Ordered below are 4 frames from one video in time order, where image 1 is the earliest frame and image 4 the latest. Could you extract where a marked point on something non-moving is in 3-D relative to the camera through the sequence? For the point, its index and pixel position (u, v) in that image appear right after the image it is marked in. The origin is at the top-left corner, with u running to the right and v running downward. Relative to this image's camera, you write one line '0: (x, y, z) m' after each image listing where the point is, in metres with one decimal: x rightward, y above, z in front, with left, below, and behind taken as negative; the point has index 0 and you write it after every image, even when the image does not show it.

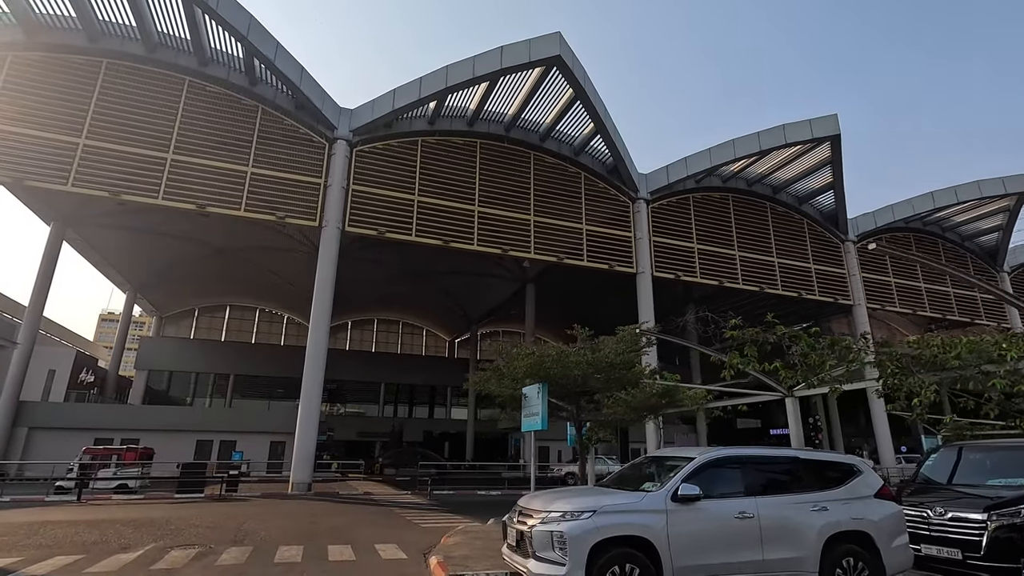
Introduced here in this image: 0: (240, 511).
0: (-7.4, -6.1, +14.7) m
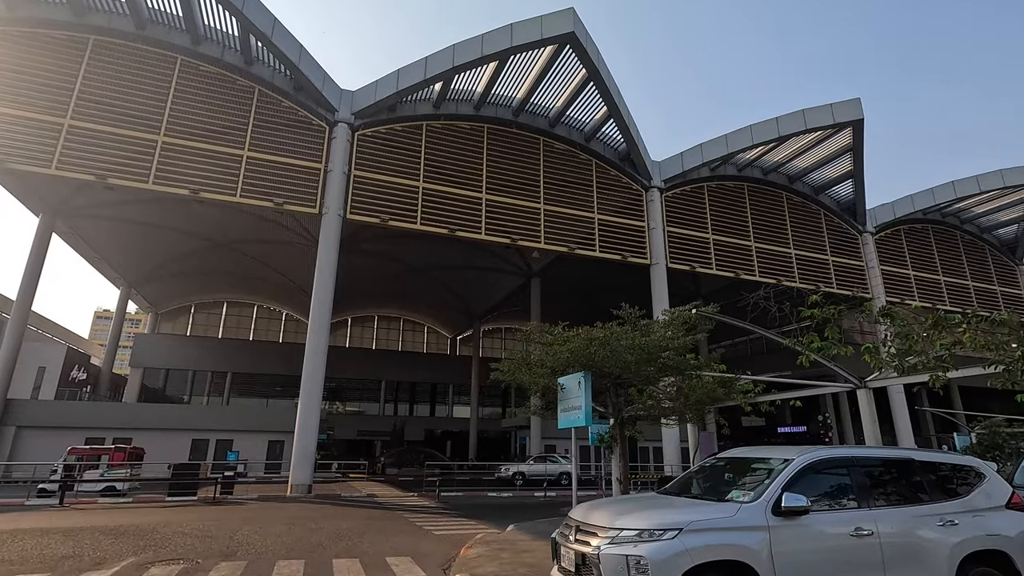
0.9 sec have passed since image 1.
0: (-7.0, -5.8, +13.5) m
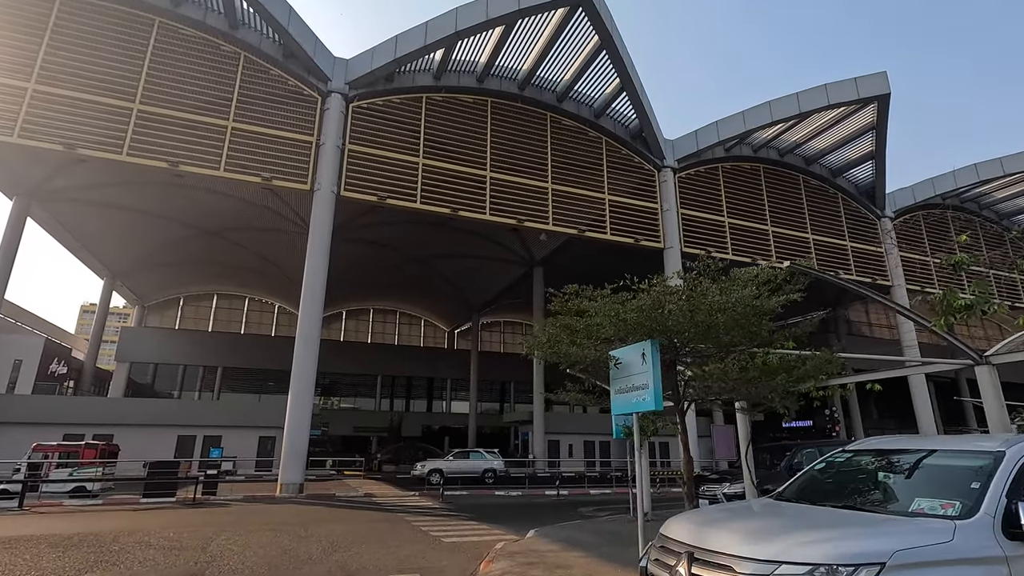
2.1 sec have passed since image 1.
0: (-6.6, -5.2, +12.0) m
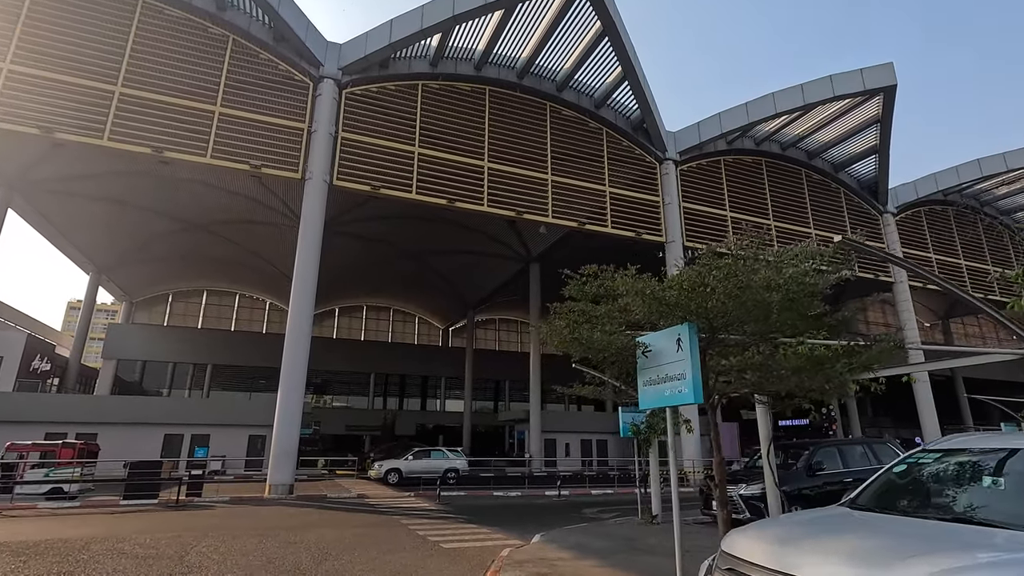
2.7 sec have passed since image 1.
0: (-6.6, -5.0, +11.3) m
